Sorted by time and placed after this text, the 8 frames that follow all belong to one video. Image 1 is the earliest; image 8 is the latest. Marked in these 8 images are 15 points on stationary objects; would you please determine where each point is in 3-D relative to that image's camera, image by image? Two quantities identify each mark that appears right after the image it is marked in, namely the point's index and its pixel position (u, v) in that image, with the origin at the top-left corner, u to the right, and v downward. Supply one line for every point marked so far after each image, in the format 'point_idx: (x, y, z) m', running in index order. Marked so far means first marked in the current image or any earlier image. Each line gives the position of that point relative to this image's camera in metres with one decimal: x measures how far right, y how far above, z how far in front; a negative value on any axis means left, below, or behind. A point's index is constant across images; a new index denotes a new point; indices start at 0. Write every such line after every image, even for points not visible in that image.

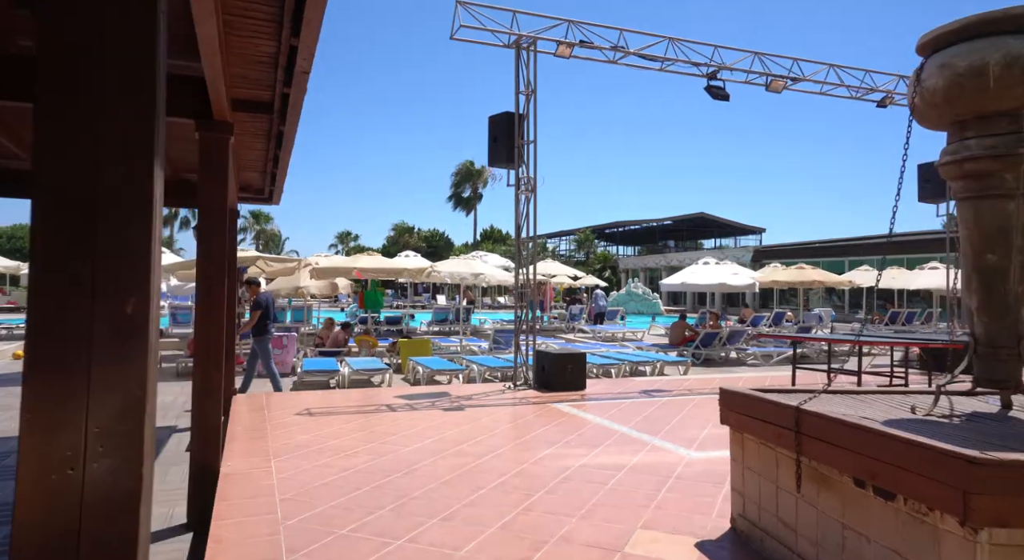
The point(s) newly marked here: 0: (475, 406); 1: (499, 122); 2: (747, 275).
0: (-0.3, -1.2, +6.2) m
1: (-0.1, +1.9, +7.9) m
2: (+5.2, +0.1, +14.6) m
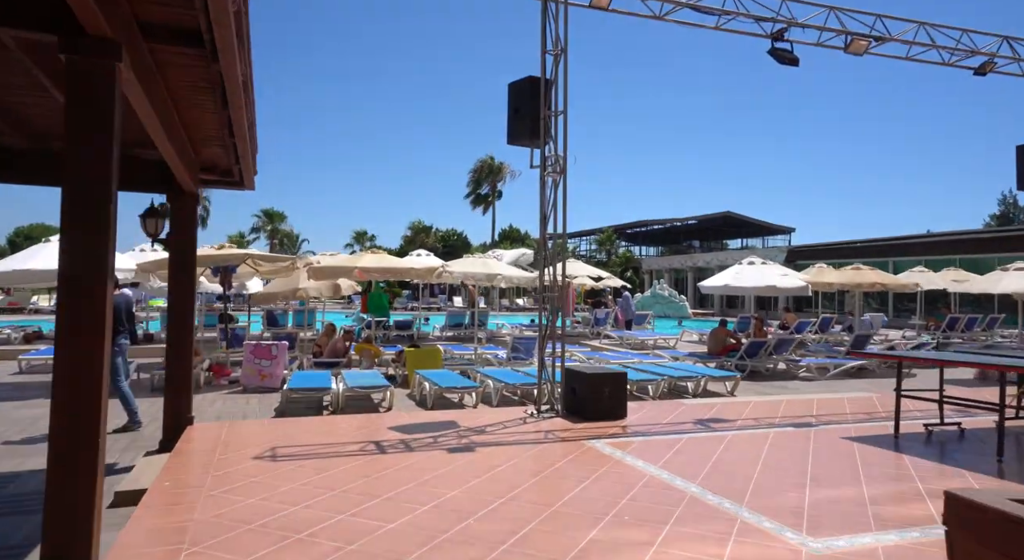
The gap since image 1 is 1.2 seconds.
0: (-0.1, -1.2, +4.8) m
1: (+0.1, +1.9, +6.6) m
2: (+5.7, 0.0, +13.0) m
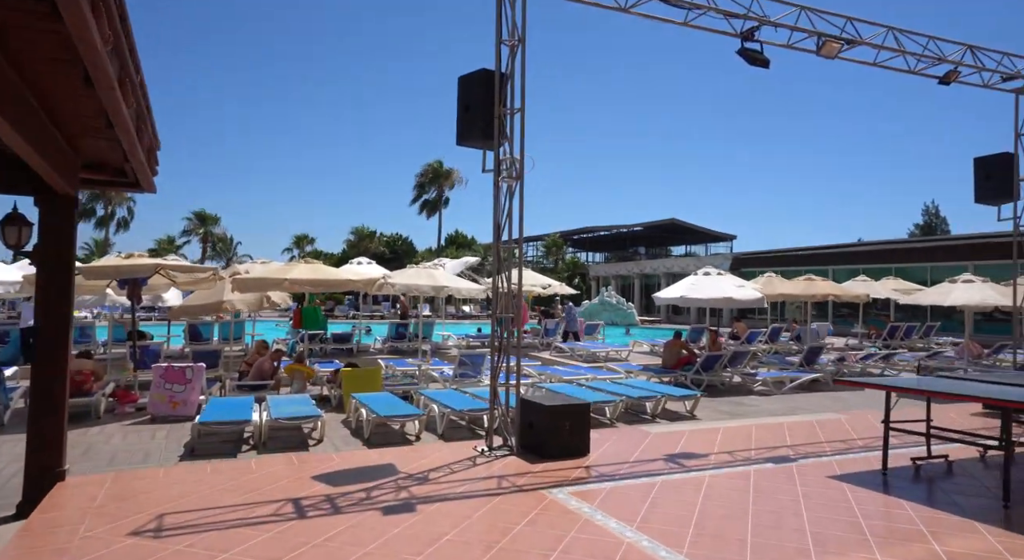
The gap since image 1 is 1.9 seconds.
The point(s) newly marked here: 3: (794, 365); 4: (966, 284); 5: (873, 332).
0: (-0.5, -1.4, +4.1) m
1: (-0.4, +1.7, +5.8) m
2: (+4.6, -0.2, +12.7) m
3: (+5.6, -1.7, +13.0) m
4: (+8.4, -0.1, +12.0) m
5: (+10.8, -1.5, +19.7) m
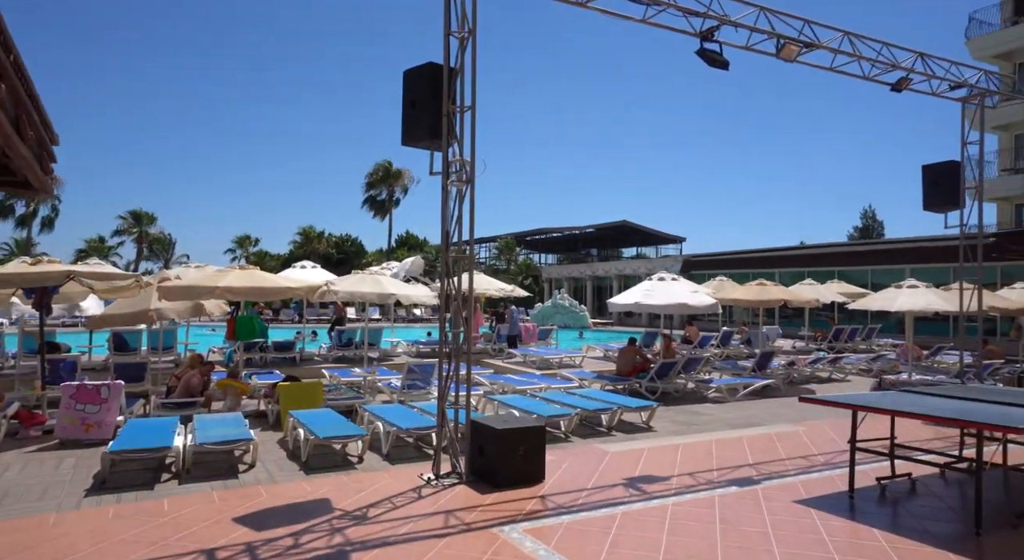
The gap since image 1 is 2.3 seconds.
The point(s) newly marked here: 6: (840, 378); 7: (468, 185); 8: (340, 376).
0: (-0.7, -1.5, +3.6) m
1: (-0.8, +1.6, +5.4) m
2: (+3.7, -0.3, +12.6) m
3: (+4.6, -1.8, +13.0) m
4: (+7.5, -0.2, +12.2) m
5: (+9.4, -1.7, +20.0) m
6: (+7.5, -2.2, +15.0) m
7: (-0.4, +0.7, +5.2) m
8: (-3.0, -1.7, +11.4) m
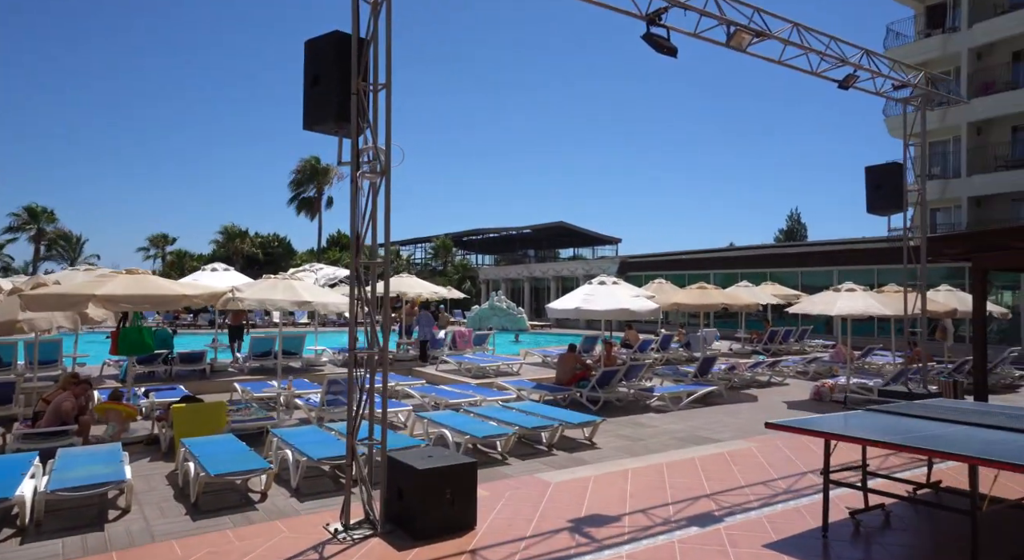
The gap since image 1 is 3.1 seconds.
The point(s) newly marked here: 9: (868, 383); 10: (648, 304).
0: (-1.1, -1.5, +2.7) m
1: (-1.3, +1.6, +4.5) m
2: (+2.5, -0.3, +12.1) m
3: (+3.4, -1.9, +12.6) m
4: (+6.3, -0.2, +12.1) m
5: (+7.4, -1.7, +20.0) m
6: (+6.0, -2.3, +14.8) m
7: (-0.8, +0.7, +4.3) m
8: (-4.0, -1.7, +10.3) m
9: (+6.9, -2.0, +12.7) m
10: (+2.5, -0.4, +11.9) m
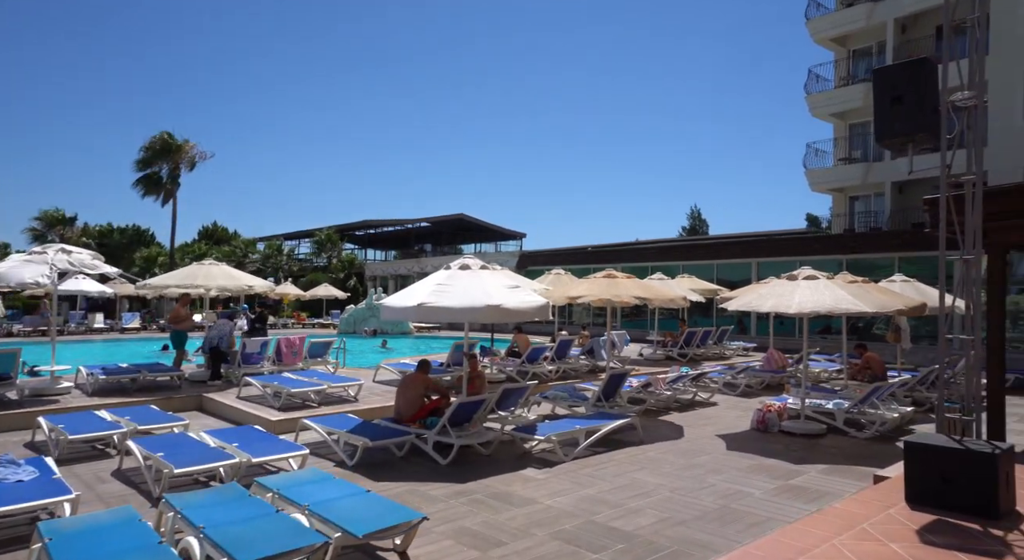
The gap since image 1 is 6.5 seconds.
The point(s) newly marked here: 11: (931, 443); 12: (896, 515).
0: (-2.1, -1.3, -1.4) m
1: (-2.5, +1.8, +0.3) m
2: (+0.2, -0.1, +8.3) m
3: (+1.1, -1.7, +8.9) m
4: (+4.0, 0.0, +8.8) m
5: (+4.0, -1.5, +16.8) m
6: (+3.4, -2.1, +11.5) m
7: (-2.0, +0.9, +0.2) m
8: (-6.0, -1.5, +5.6) m
9: (+4.5, -1.8, +9.5) m
10: (+0.2, -0.2, +8.1) m
11: (+3.4, -1.3, +5.3) m
12: (+2.9, -1.8, +5.0) m
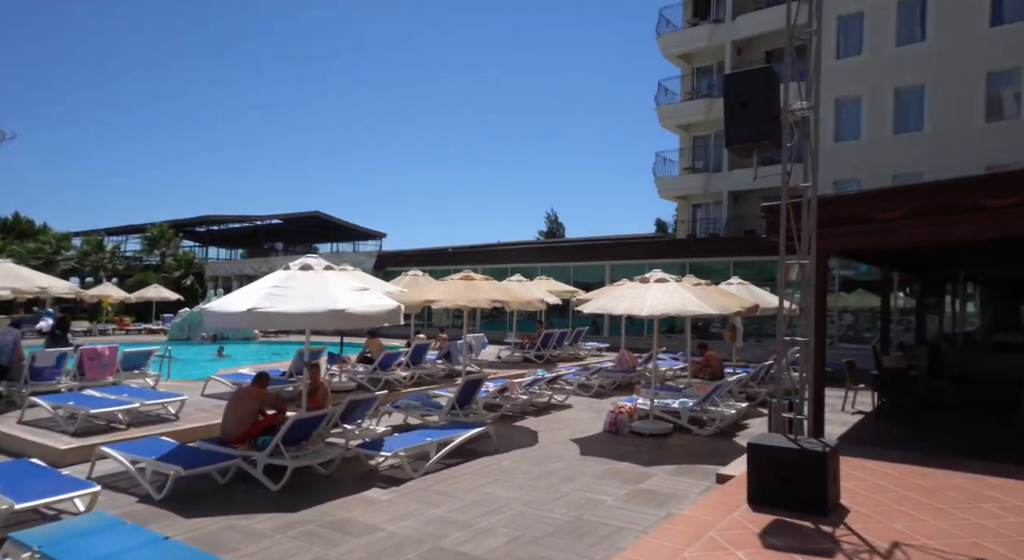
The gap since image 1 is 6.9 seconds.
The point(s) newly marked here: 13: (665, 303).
0: (-1.8, -1.3, -2.3) m
1: (-2.5, +1.7, -0.7) m
2: (-1.6, -0.2, +7.8) m
3: (-0.9, -1.7, +8.5) m
4: (+2.0, -0.1, +9.0) m
5: (+0.4, -1.5, +16.8) m
6: (+0.8, -2.1, +11.5) m
7: (-2.1, +0.9, -0.7) m
8: (-7.1, -1.5, +3.8) m
9: (+2.4, -1.8, +9.8) m
10: (-1.5, -0.3, +7.5) m
11: (+2.1, -1.4, +5.4) m
12: (+1.8, -1.8, +5.1) m
13: (+1.9, -0.3, +8.1) m
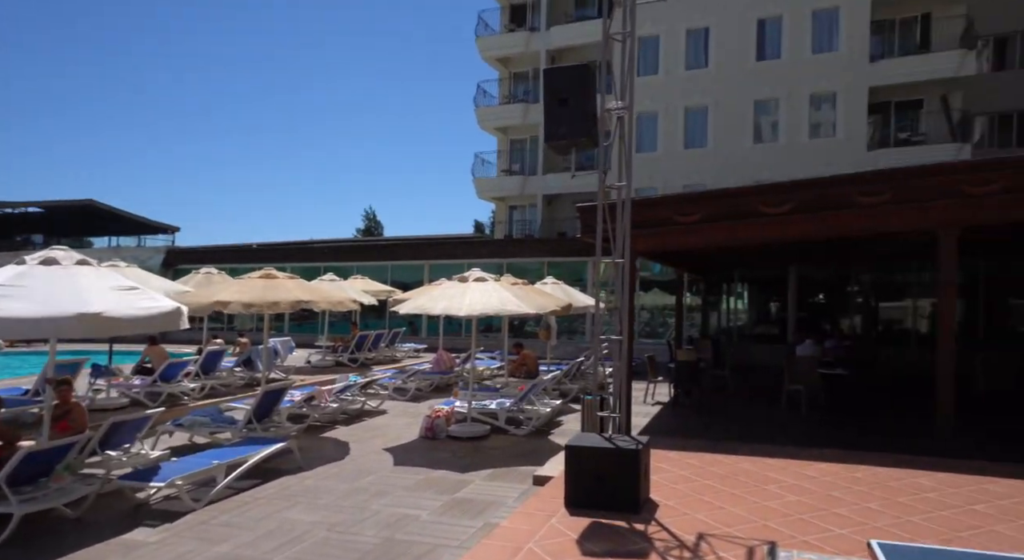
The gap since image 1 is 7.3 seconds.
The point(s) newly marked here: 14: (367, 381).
0: (-1.1, -1.3, -3.1) m
1: (-2.2, +1.8, -1.8) m
2: (-3.6, -0.2, +6.6) m
3: (-3.1, -1.7, +7.5) m
4: (-0.5, 0.0, +8.7) m
5: (-4.2, -1.5, +15.9) m
6: (-2.3, -2.1, +10.8) m
7: (-1.8, +0.9, -1.7) m
8: (-7.8, -1.5, +1.3) m
9: (-0.3, -1.8, +9.6) m
10: (-3.5, -0.2, +6.4) m
11: (+0.6, -1.3, +5.3) m
12: (+0.3, -1.8, +4.9) m
13: (-0.3, -0.3, +7.8) m
14: (-2.2, -1.6, +10.2) m
